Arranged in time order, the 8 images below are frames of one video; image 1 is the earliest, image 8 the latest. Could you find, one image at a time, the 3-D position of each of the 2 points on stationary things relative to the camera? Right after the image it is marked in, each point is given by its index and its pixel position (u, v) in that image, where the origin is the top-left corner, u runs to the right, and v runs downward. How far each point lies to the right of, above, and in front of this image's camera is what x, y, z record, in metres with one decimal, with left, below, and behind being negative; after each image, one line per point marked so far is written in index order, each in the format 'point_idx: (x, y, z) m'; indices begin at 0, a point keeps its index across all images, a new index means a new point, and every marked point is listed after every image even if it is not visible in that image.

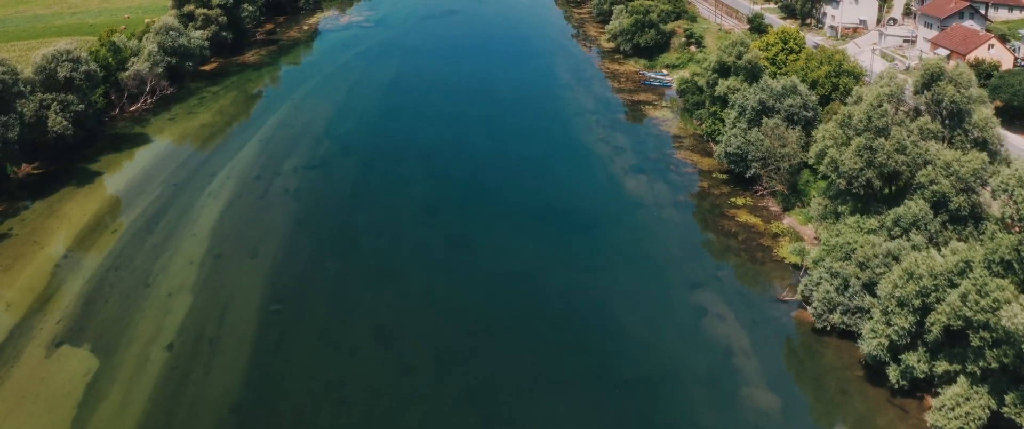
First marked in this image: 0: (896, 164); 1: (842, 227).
0: (+10.8, +1.4, +18.9) m
1: (+9.8, -0.4, +20.0) m
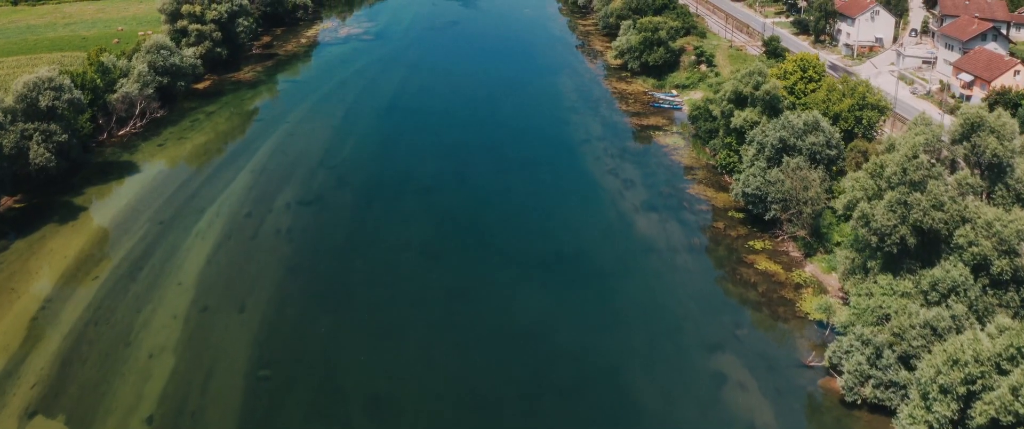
0: (+11.0, -0.2, +17.5) m
1: (+10.0, -2.0, +18.6) m
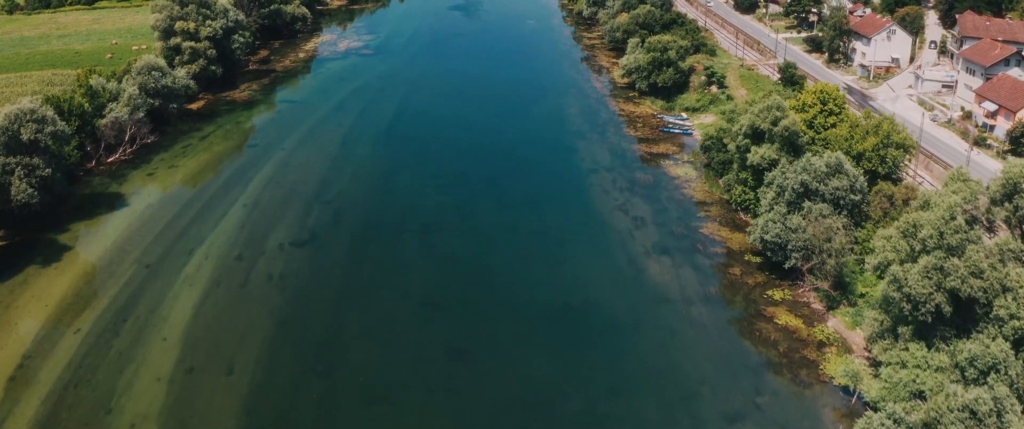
0: (+11.1, -1.8, +16.2) m
1: (+10.2, -3.6, +17.4) m
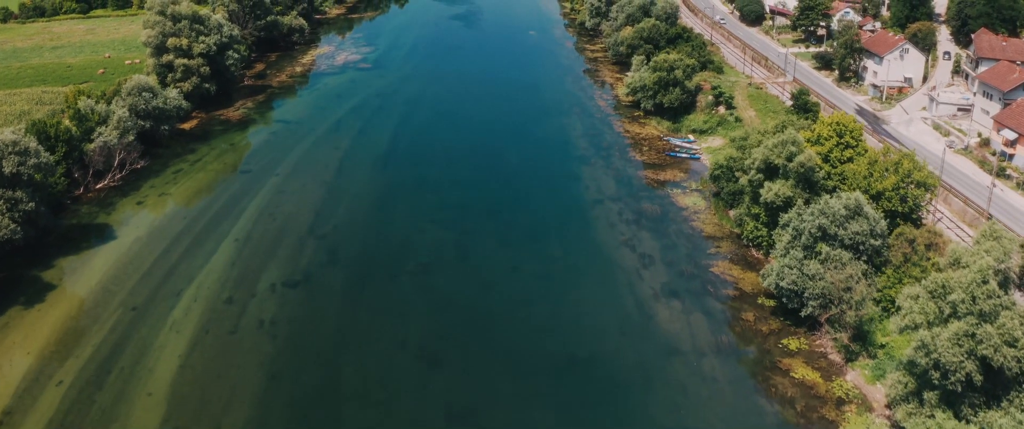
0: (+11.2, -3.3, +15.2) m
1: (+10.2, -5.1, +16.3) m
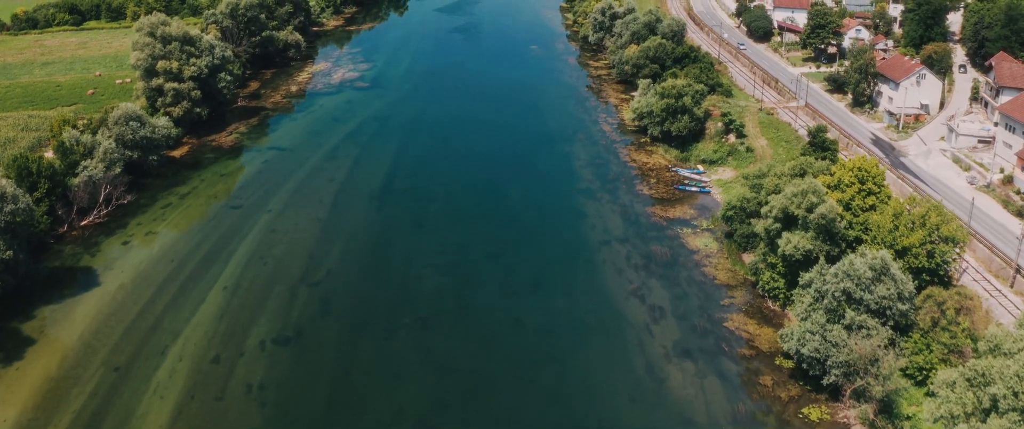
0: (+11.3, -5.2, +13.9) m
1: (+10.4, -7.0, +15.1) m
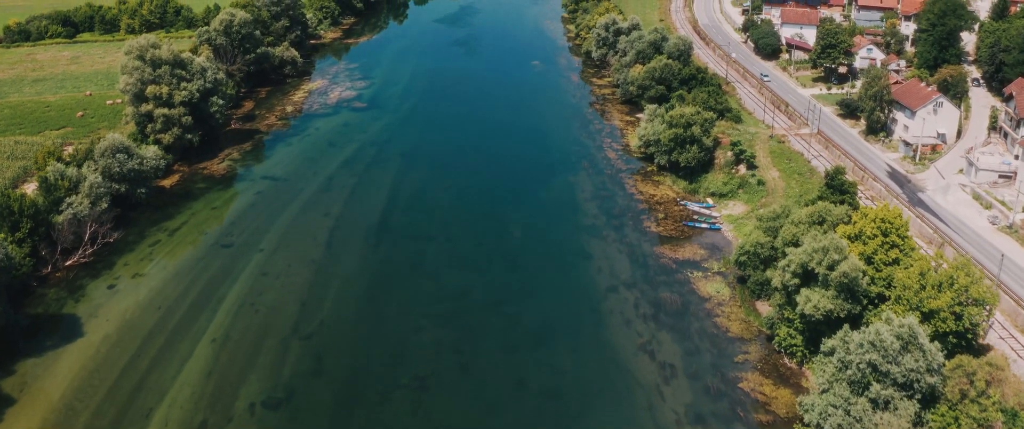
0: (+11.5, -7.1, +12.8) m
1: (+10.5, -8.9, +13.9) m
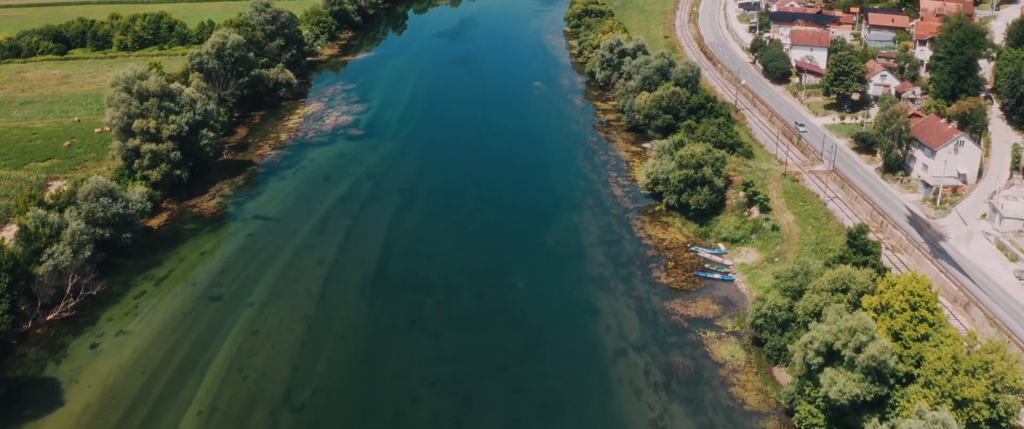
0: (+11.6, -9.6, +11.4) m
1: (+10.6, -11.3, +12.6) m
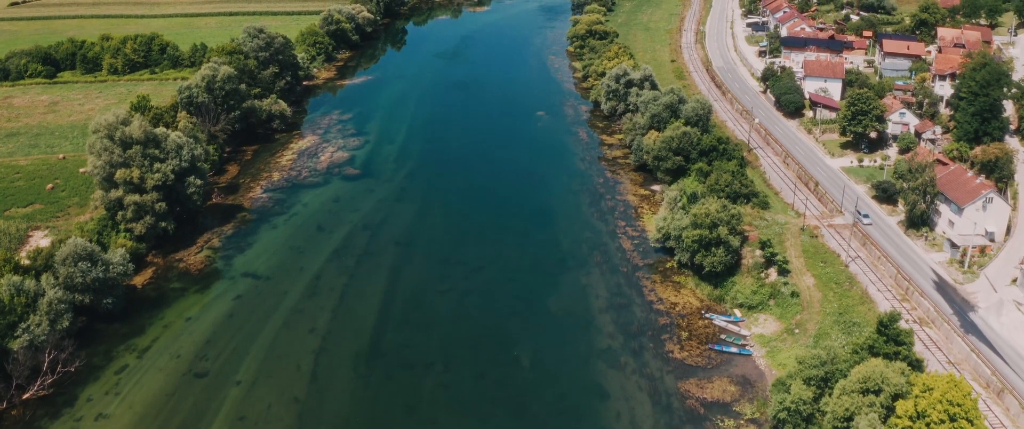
0: (+11.8, -12.7, +9.8) m
1: (+10.8, -14.5, +11.0) m
